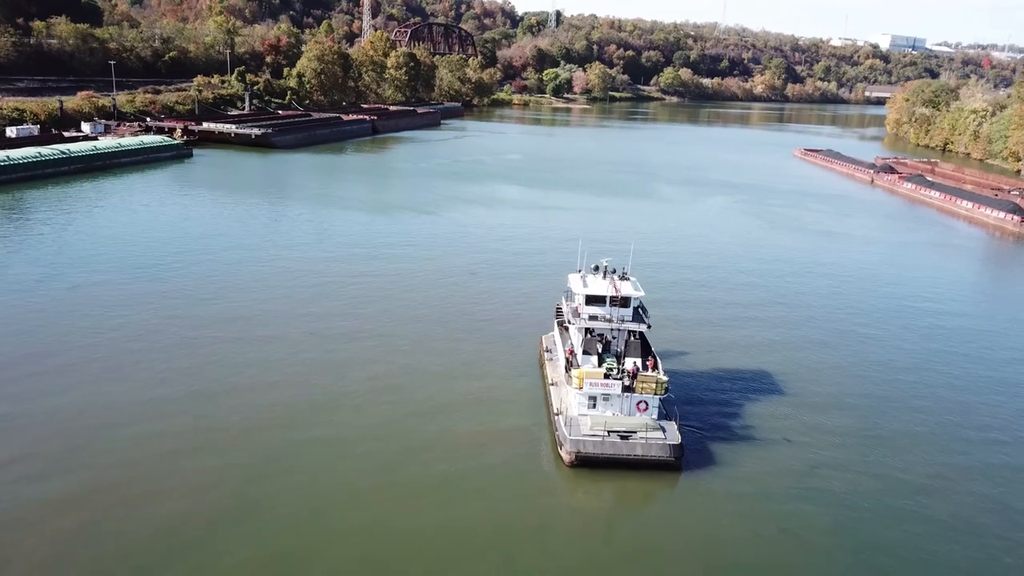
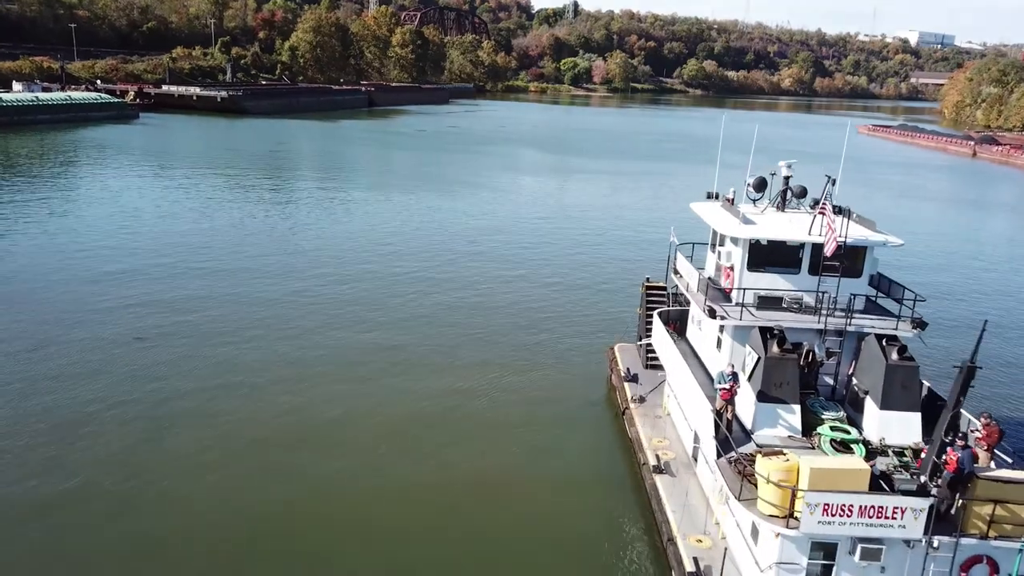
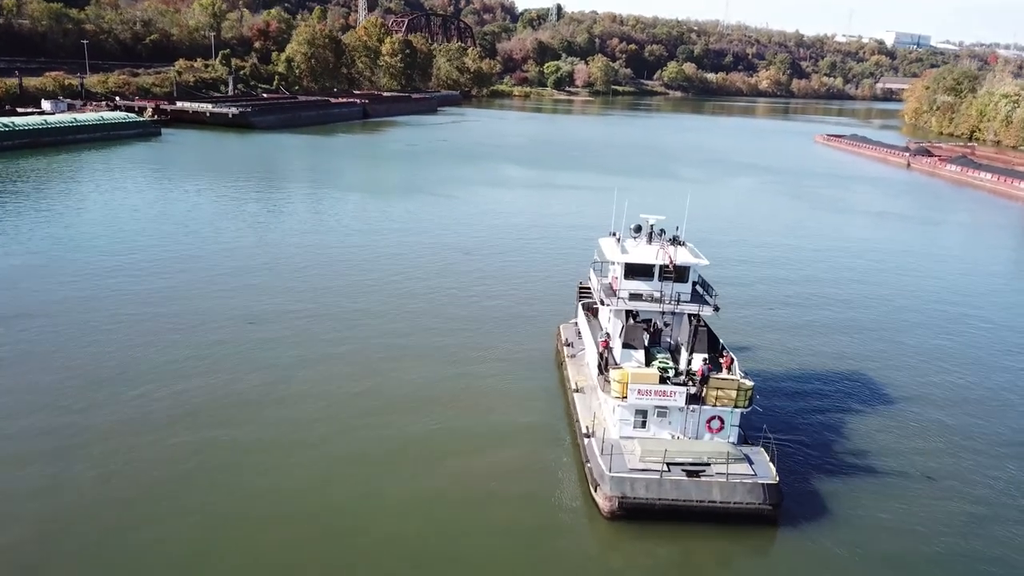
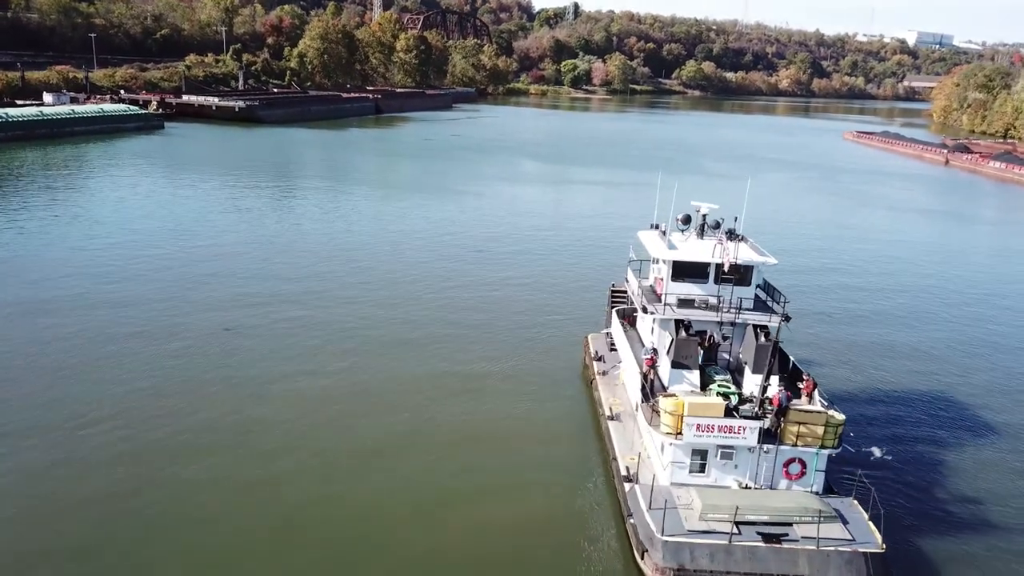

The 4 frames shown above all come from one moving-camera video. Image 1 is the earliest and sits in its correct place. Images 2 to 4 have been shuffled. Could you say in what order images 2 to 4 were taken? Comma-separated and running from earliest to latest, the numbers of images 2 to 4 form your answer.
3, 4, 2
